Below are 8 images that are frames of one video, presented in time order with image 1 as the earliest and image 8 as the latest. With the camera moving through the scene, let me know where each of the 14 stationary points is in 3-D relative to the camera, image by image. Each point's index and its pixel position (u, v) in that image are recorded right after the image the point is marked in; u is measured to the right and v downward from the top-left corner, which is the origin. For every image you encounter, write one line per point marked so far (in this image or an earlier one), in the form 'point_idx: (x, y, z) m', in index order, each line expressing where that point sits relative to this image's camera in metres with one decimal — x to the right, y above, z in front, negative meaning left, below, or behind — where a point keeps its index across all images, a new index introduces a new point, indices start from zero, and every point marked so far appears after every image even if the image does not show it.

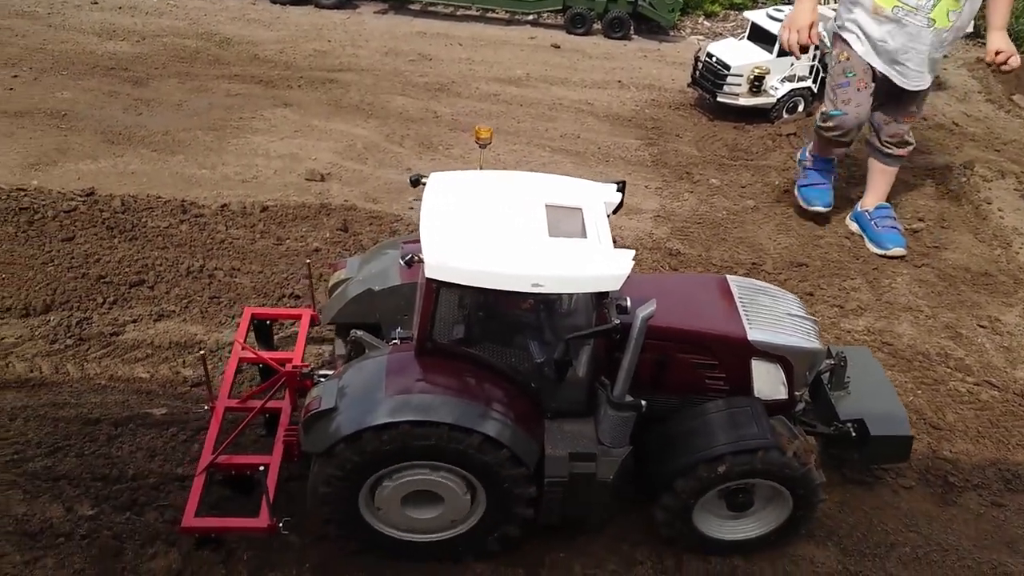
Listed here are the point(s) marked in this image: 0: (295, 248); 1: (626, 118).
0: (-1.3, +0.2, +5.2) m
1: (+1.0, +1.5, +7.6) m
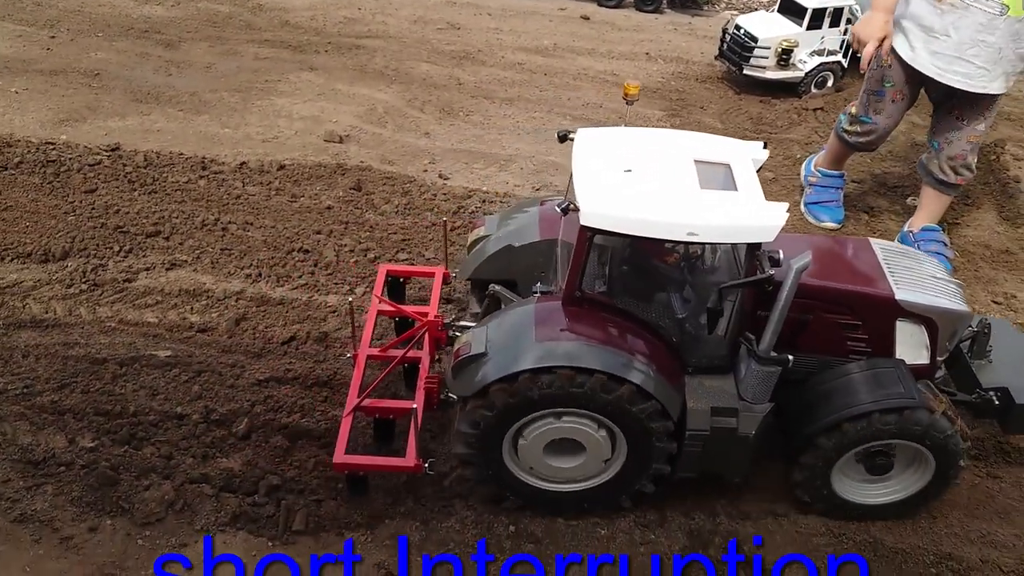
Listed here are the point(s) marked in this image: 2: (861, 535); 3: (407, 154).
0: (-1.2, +0.5, +5.3) m
1: (+1.2, +1.7, +7.6) m
2: (+1.4, -1.0, +3.6) m
3: (-0.7, +0.9, +6.0) m
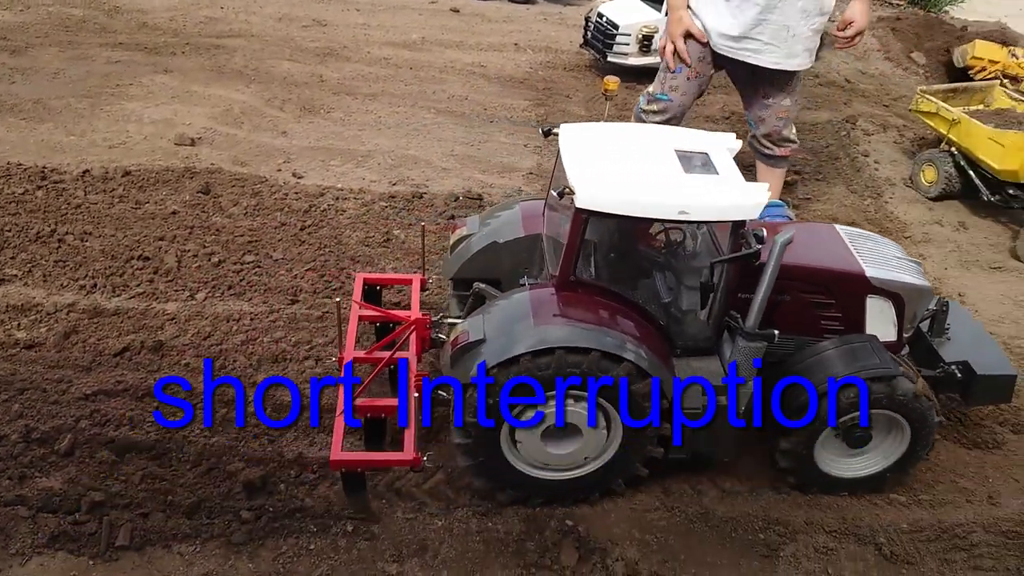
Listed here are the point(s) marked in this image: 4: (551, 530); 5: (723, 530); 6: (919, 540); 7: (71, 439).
0: (-2.1, +0.4, +5.1) m
1: (+0.1, +1.8, +7.6) m
2: (+0.7, -0.9, +3.7) m
3: (-1.7, +0.9, +5.9) m
4: (+0.2, -1.0, +3.5) m
5: (+0.8, -1.0, +3.5) m
6: (+1.6, -1.0, +3.5) m
7: (-1.8, -0.6, +3.6) m
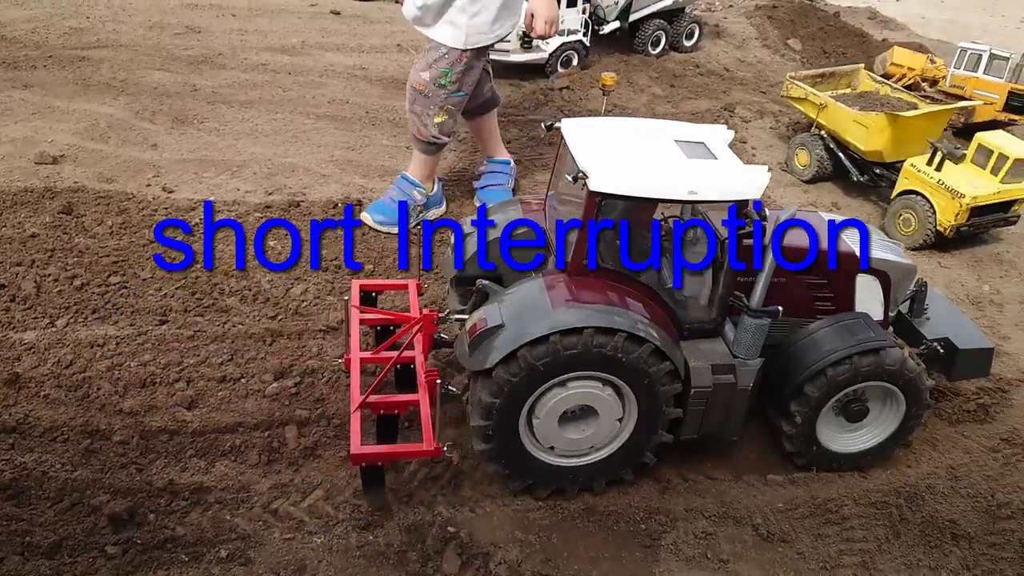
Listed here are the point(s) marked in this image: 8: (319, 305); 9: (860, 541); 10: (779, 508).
0: (-2.8, +0.3, +4.9) m
1: (-0.9, +1.8, +7.5) m
2: (+0.3, -0.9, +3.7) m
3: (-2.4, +0.8, +5.7) m
4: (-0.3, -1.0, +3.4) m
5: (+0.4, -1.0, +3.6) m
6: (+1.2, -0.9, +3.6) m
7: (-2.3, -0.8, +3.4) m
8: (-1.0, -0.1, +4.6) m
9: (+1.4, -1.0, +3.5) m
10: (+1.1, -0.9, +3.7) m
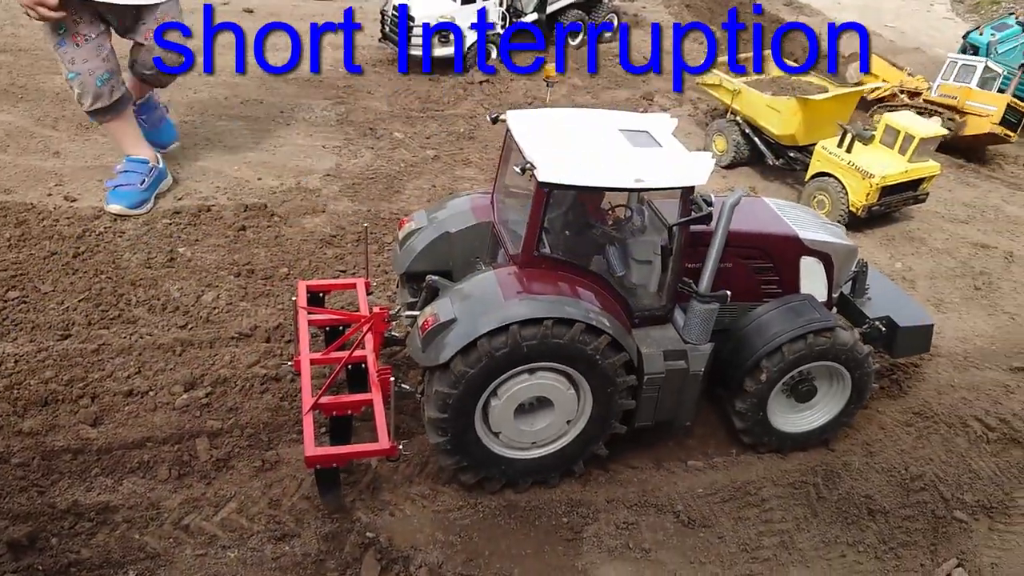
0: (-3.2, +0.2, +4.6) m
1: (-1.6, +1.7, +7.4) m
2: (-0.1, -0.9, +3.6) m
3: (-3.0, +0.7, +5.4) m
4: (-0.6, -1.0, +3.4) m
5: (+0.1, -0.9, +3.5) m
6: (+0.8, -0.9, +3.7) m
7: (-2.6, -0.8, +3.2) m
8: (-1.4, -0.1, +4.5) m
9: (+1.1, -0.9, +3.6) m
10: (+0.8, -0.9, +3.7) m
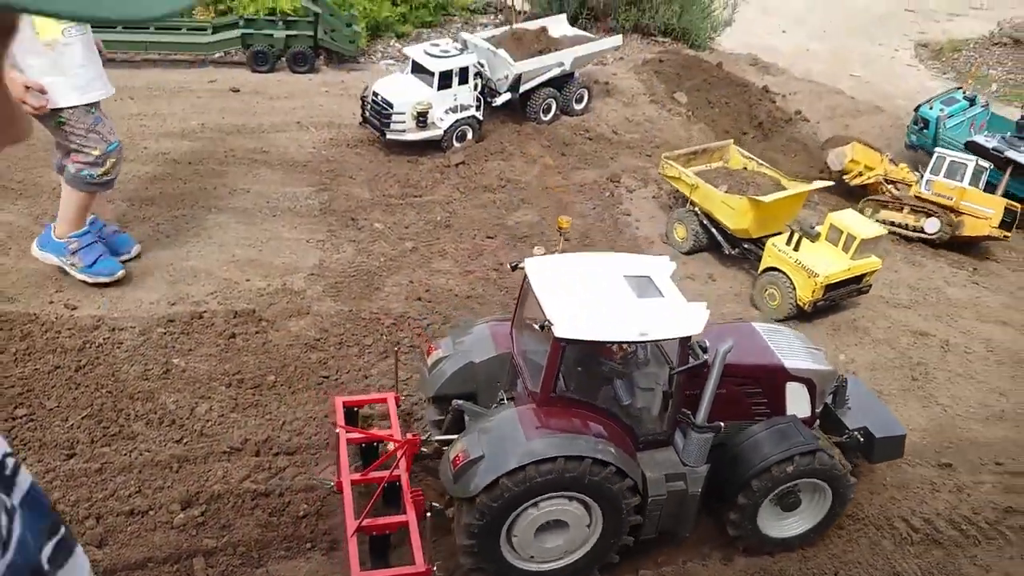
0: (-3.4, -0.5, +5.0) m
1: (-1.9, +1.1, +7.8) m
2: (-0.2, -1.5, +4.0) m
3: (-3.1, 0.0, +5.8) m
4: (-0.8, -1.6, +3.8) m
5: (-0.1, -1.5, +3.9) m
6: (+0.7, -1.5, +4.1) m
7: (-2.7, -1.5, +3.5) m
8: (-1.6, -0.7, +4.9) m
9: (+0.9, -1.5, +4.0) m
10: (+0.6, -1.5, +4.1) m
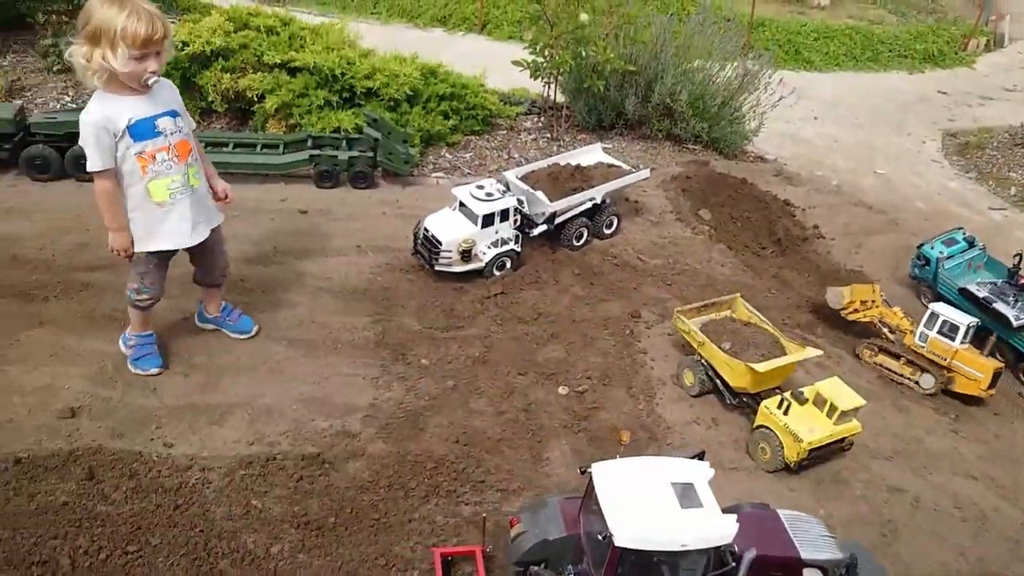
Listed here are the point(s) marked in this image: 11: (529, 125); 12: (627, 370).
0: (-3.2, -1.5, +6.1) m
1: (-1.5, 0.0, +8.9) m
2: (-0.2, -2.6, +5.0) m
3: (-3.0, -1.0, +6.9) m
4: (-0.7, -2.7, +4.8) m
5: (0.0, -2.7, +4.9) m
6: (+0.7, -2.7, +5.0) m
7: (-2.7, -2.5, +4.7) m
8: (-1.5, -1.9, +5.9) m
9: (+1.0, -2.7, +4.9) m
10: (+0.7, -2.6, +5.1) m
11: (+0.3, +2.4, +12.9) m
12: (+1.1, -0.8, +8.1) m
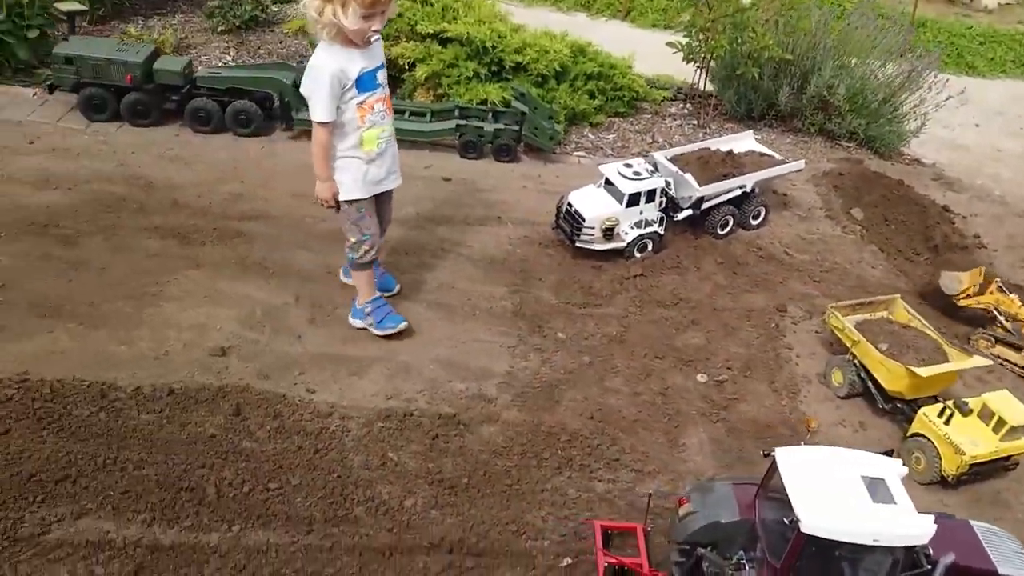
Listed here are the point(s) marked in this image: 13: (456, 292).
0: (-2.3, -1.1, +6.3) m
1: (-0.1, +0.3, +8.8) m
2: (+0.5, -2.4, +4.9) m
3: (-1.9, -0.6, +7.1) m
4: (-0.1, -2.5, +4.7) m
5: (+0.6, -2.5, +4.8) m
6: (+1.4, -2.6, +4.8) m
7: (-2.0, -2.1, +4.8) m
8: (-0.6, -1.6, +5.9) m
9: (+1.6, -2.6, +4.7) m
10: (+1.4, -2.5, +4.8) m
11: (+2.3, +2.5, +12.6) m
12: (+2.3, -0.7, +7.8) m
13: (-0.5, 0.0, +8.3) m
